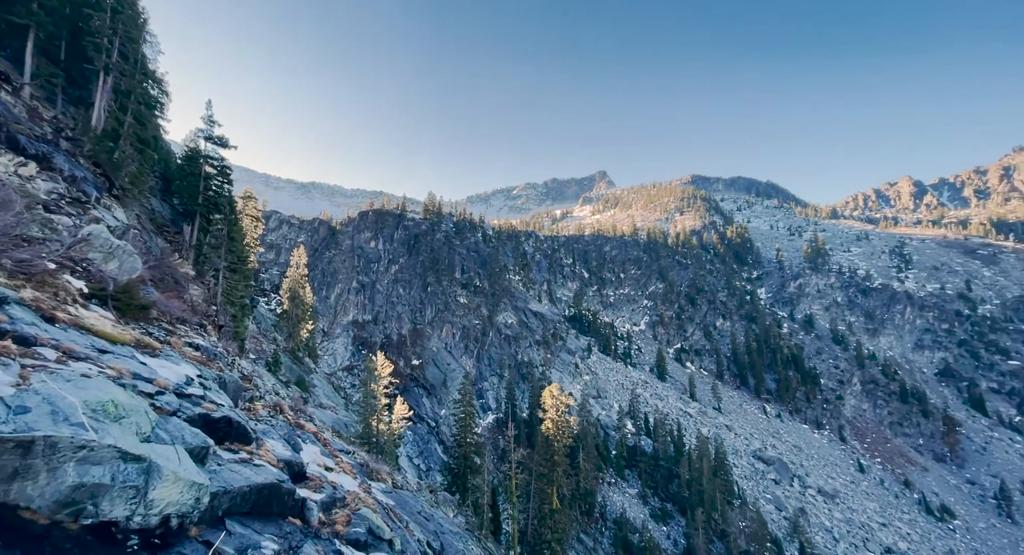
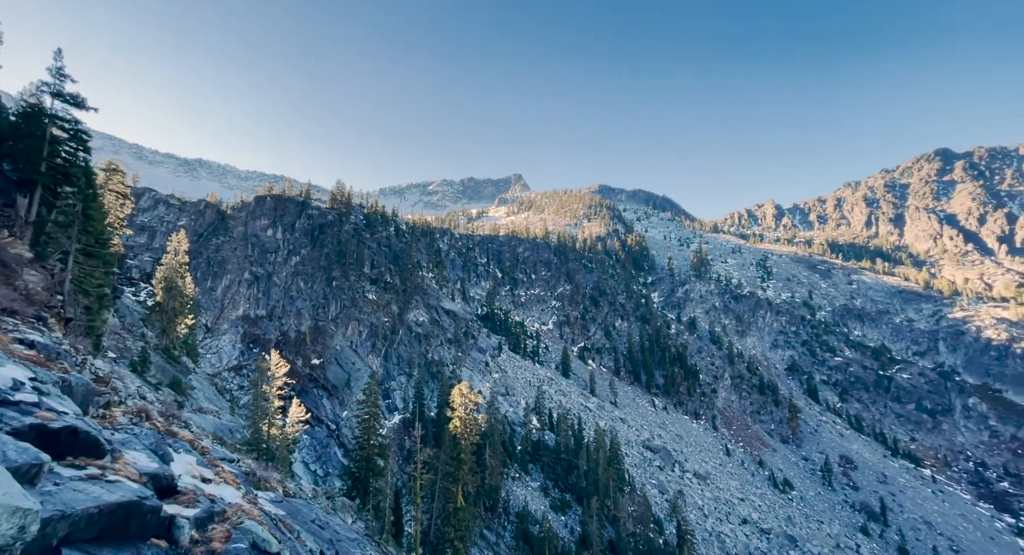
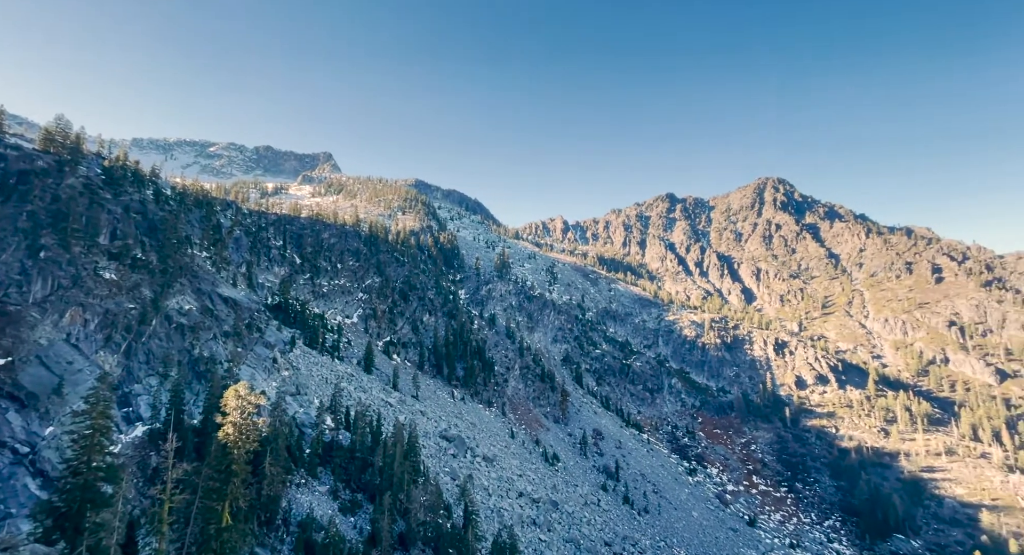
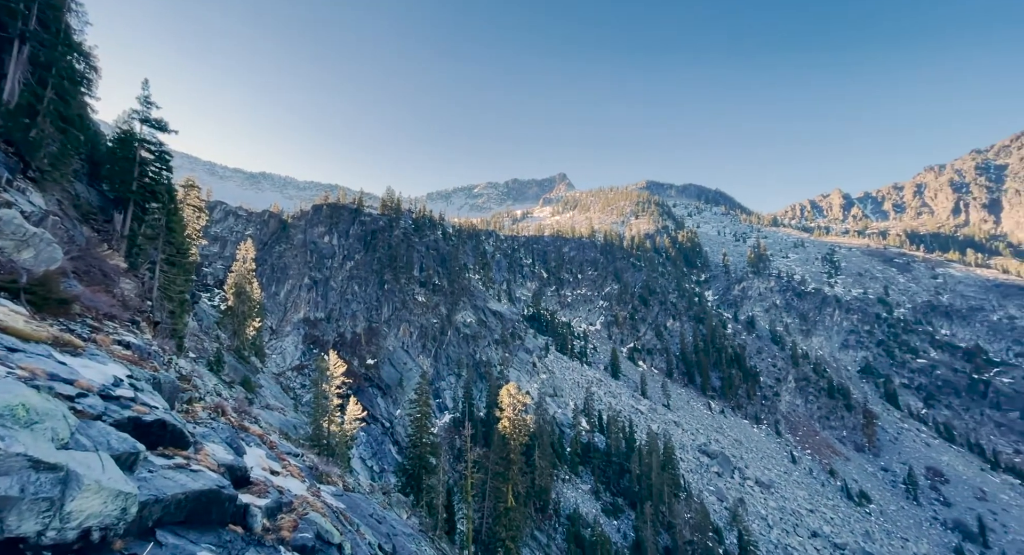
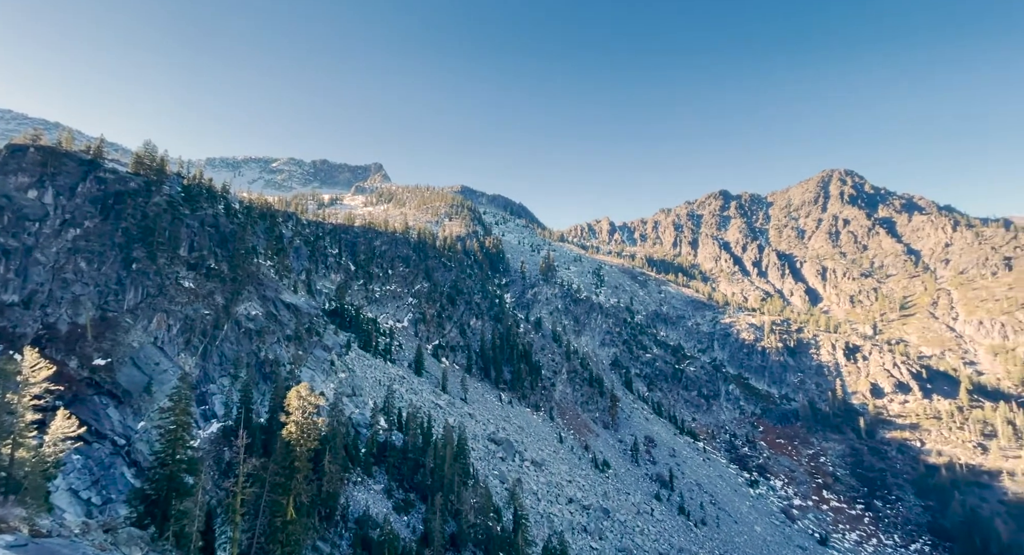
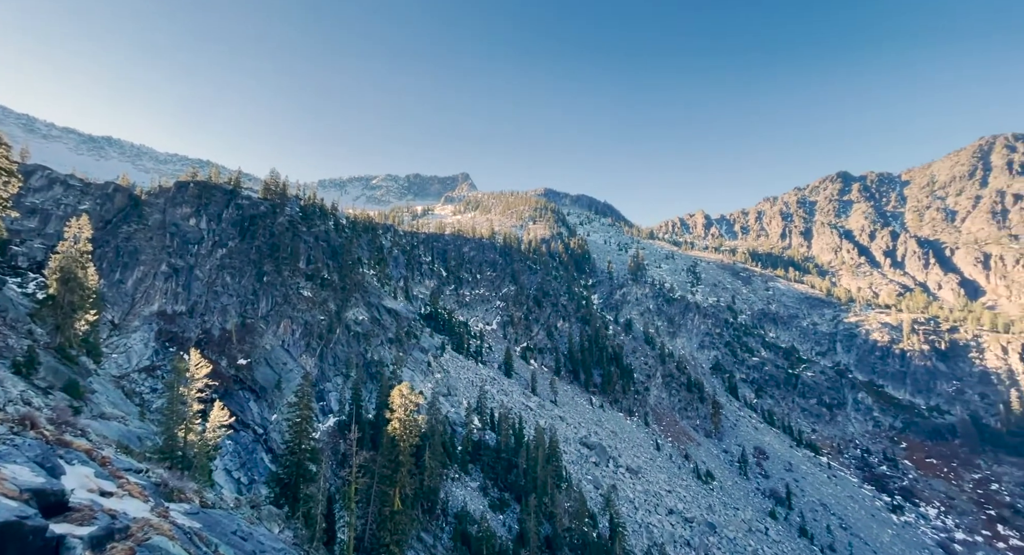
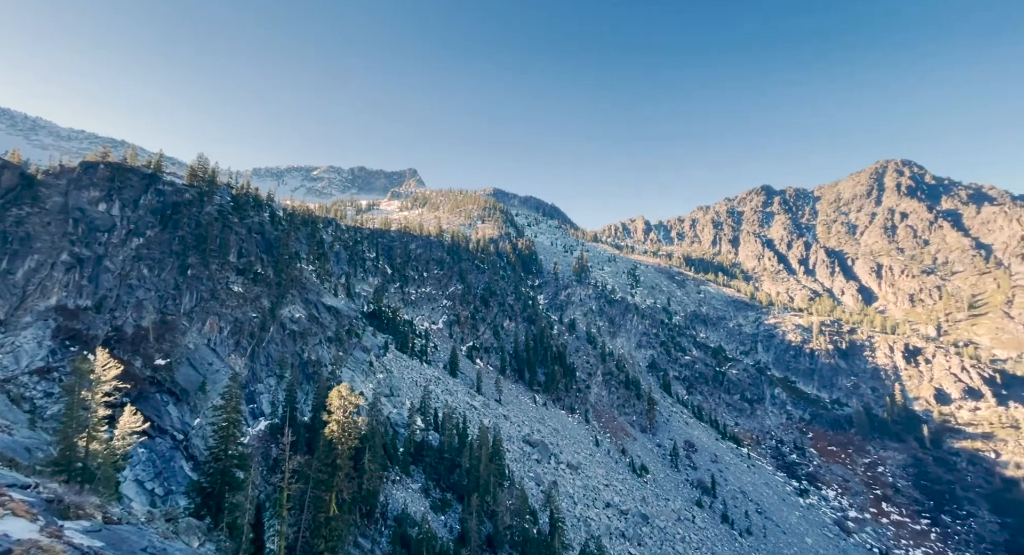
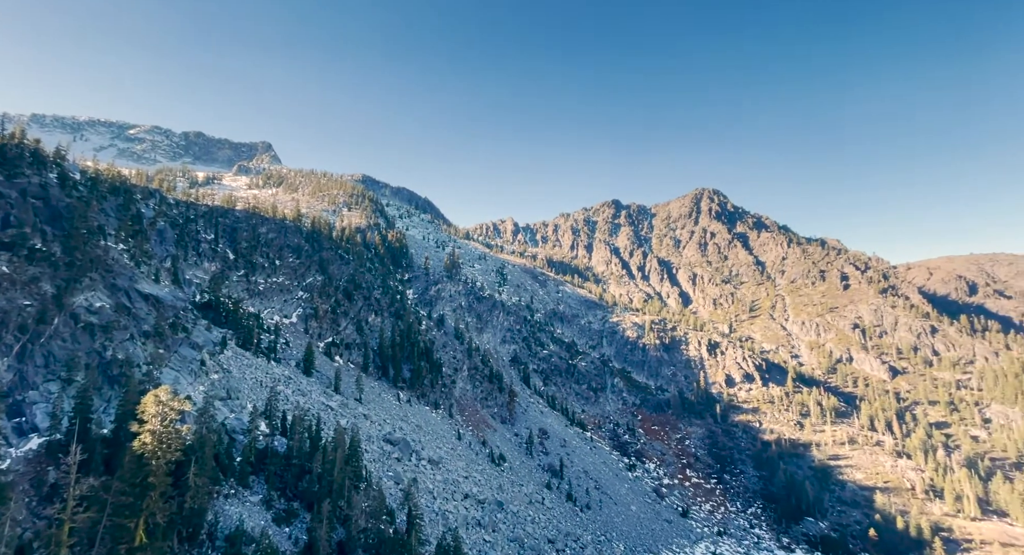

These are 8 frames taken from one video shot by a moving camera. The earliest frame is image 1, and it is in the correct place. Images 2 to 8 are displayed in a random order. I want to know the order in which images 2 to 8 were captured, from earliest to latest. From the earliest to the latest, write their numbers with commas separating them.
4, 2, 6, 7, 5, 3, 8
